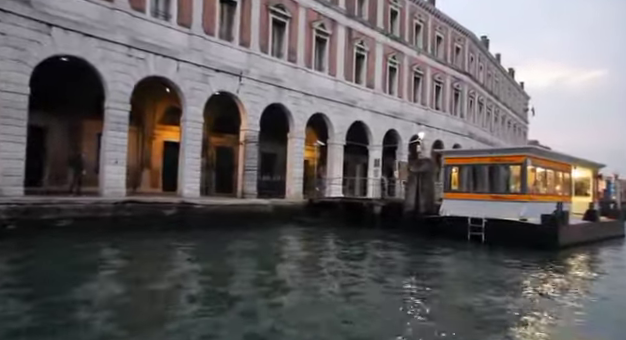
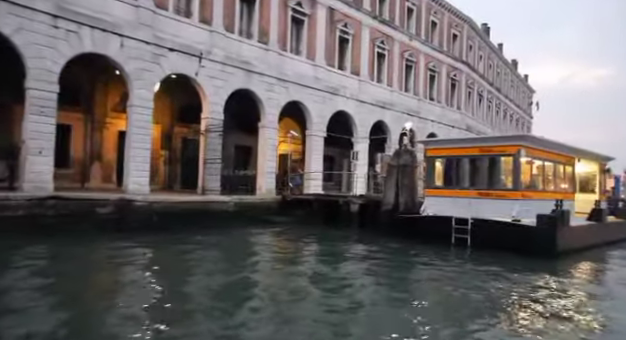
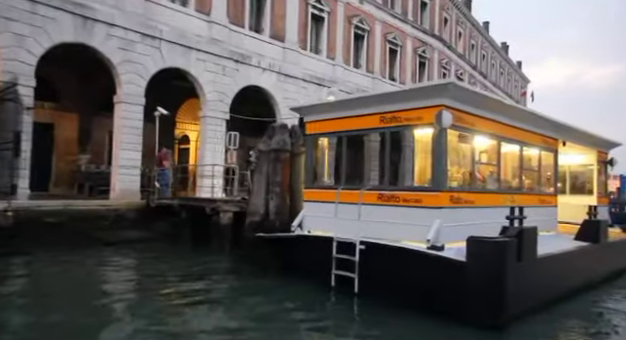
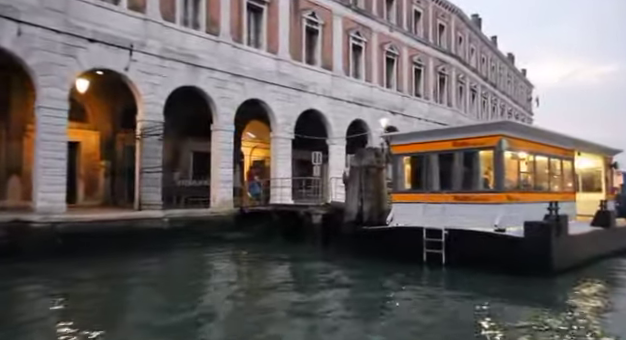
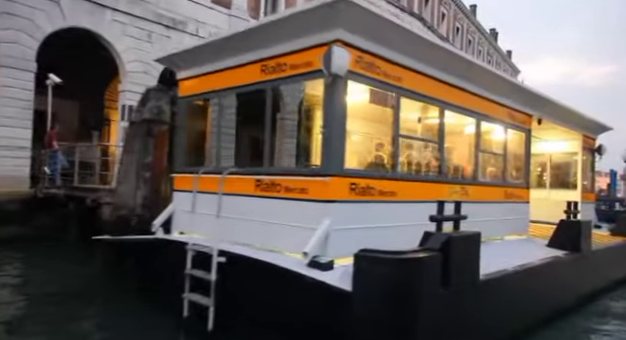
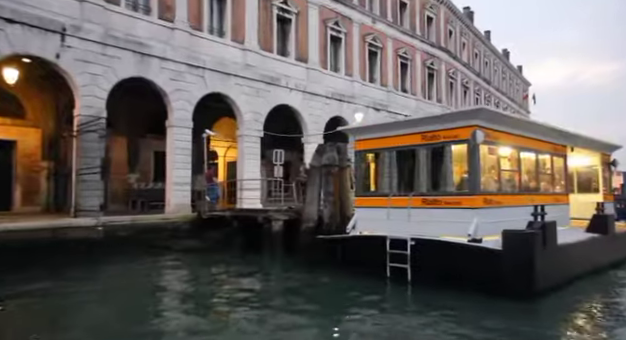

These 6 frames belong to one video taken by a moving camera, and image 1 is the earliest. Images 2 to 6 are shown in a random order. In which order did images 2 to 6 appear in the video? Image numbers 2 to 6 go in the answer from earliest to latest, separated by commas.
2, 4, 6, 3, 5
